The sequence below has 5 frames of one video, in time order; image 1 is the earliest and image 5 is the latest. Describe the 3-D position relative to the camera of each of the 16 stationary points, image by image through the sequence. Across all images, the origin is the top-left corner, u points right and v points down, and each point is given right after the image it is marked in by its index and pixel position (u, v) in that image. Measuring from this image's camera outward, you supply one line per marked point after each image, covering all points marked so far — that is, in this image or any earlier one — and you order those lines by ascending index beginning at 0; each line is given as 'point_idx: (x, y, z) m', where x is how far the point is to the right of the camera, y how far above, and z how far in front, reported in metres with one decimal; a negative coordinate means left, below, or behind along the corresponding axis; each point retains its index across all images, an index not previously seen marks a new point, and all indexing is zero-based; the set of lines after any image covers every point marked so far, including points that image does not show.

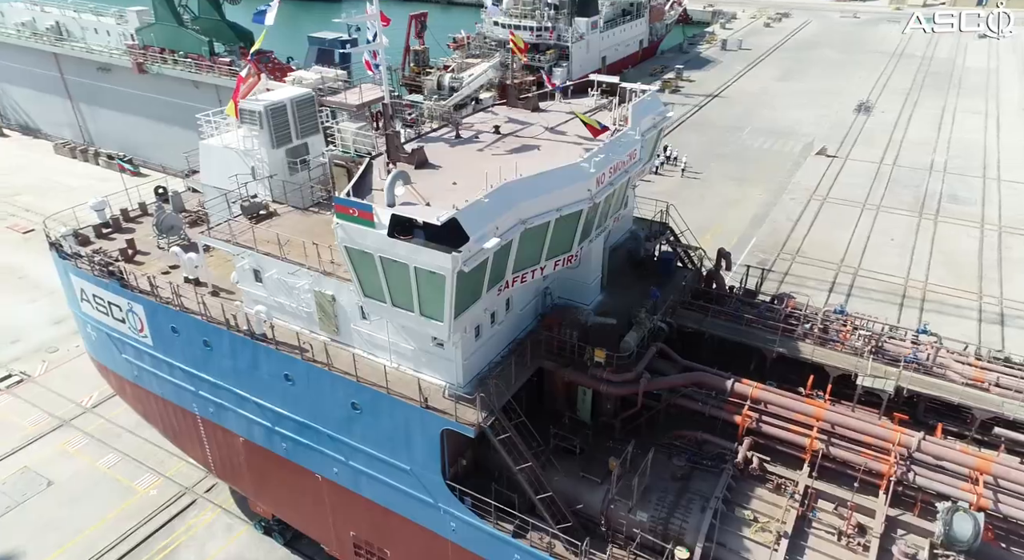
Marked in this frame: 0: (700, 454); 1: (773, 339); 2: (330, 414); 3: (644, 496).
0: (+3.9, -3.6, +14.5) m
1: (+5.9, -1.3, +15.8) m
2: (-4.1, -3.0, +15.7) m
3: (+2.6, -4.2, +13.8) m
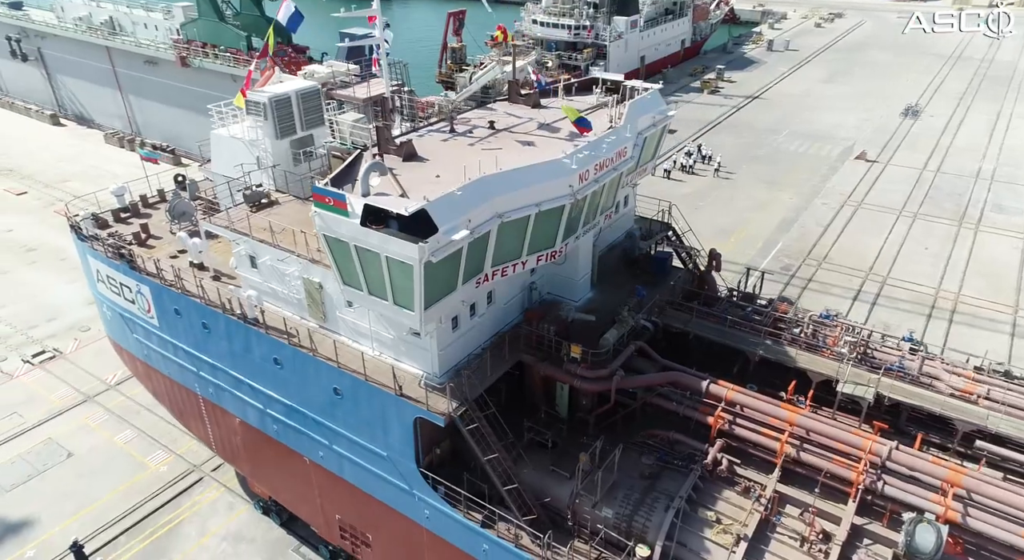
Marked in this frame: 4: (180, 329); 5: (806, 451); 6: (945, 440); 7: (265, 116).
0: (+3.3, -3.6, +14.5) m
1: (+5.5, -1.4, +15.6) m
2: (-4.6, -2.7, +16.2) m
3: (+1.9, -4.2, +13.8) m
4: (-8.8, -1.3, +18.6) m
5: (+5.6, -3.3, +13.4) m
6: (+8.5, -3.2, +13.9) m
7: (-6.6, +4.4, +18.7) m
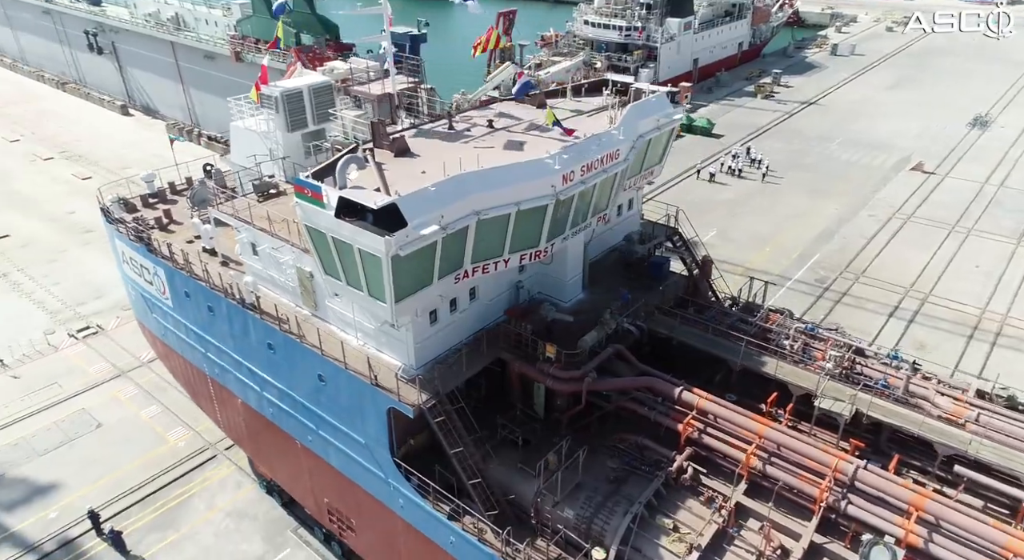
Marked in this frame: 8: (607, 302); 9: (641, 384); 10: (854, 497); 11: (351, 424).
0: (+2.6, -3.6, +14.3) m
1: (+5.0, -1.5, +15.3) m
2: (-5.0, -2.5, +16.7) m
3: (+1.2, -4.2, +13.8) m
4: (-9.0, -0.9, +19.5) m
5: (+4.8, -3.4, +13.1) m
6: (+7.8, -3.5, +13.4) m
7: (-6.5, +4.7, +19.4) m
8: (+2.3, -0.5, +17.2) m
9: (+2.6, -2.1, +14.4) m
10: (+5.9, -3.8, +12.3) m
11: (-3.6, -3.3, +15.9) m
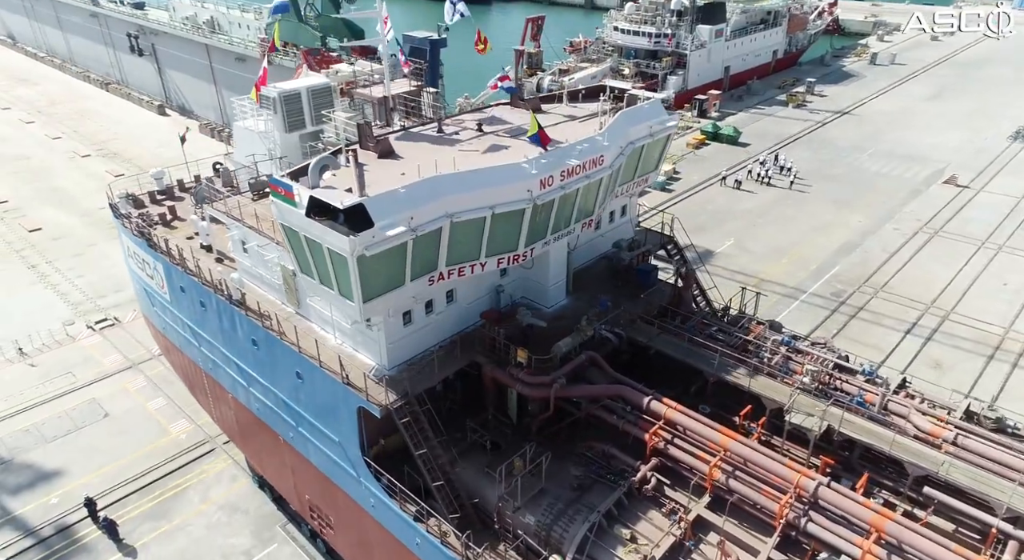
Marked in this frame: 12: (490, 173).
0: (+1.9, -3.8, +14.2) m
1: (+4.4, -1.8, +15.0) m
2: (-5.5, -2.4, +17.0) m
3: (+0.5, -4.3, +13.7) m
4: (-9.3, -0.7, +20.0) m
5: (+4.1, -3.6, +12.9) m
6: (+7.0, -3.7, +13.0) m
7: (-6.7, +4.8, +19.7) m
8: (+1.8, -0.7, +17.1) m
9: (+2.0, -2.3, +14.2) m
10: (+5.1, -4.0, +12.0) m
11: (-4.2, -3.2, +16.1) m
12: (-0.4, +2.2, +14.5) m
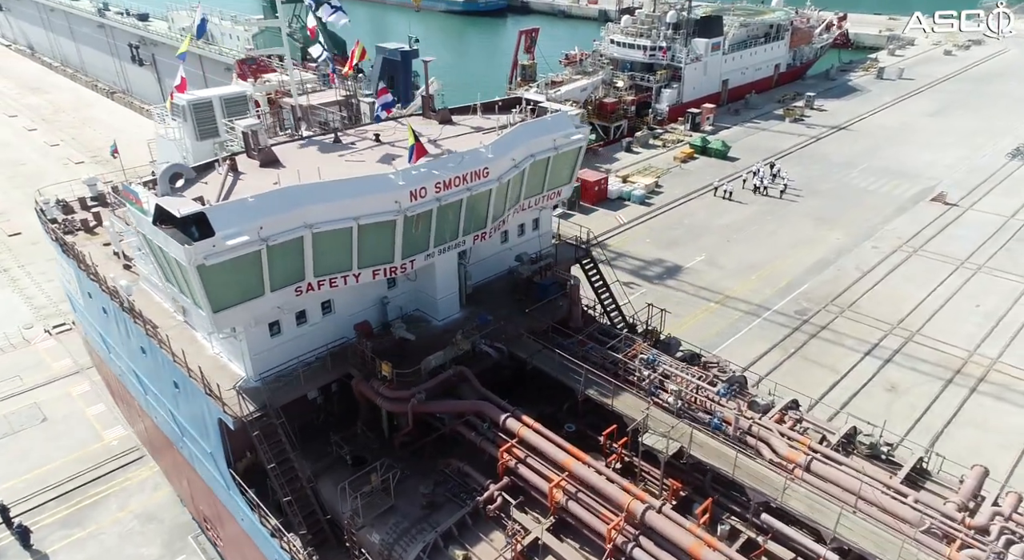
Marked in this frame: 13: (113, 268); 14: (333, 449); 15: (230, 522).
0: (-1.0, -4.0, +13.8) m
1: (+1.6, -2.1, +14.6) m
2: (-8.3, -2.6, +16.8) m
3: (-2.4, -4.5, +13.4) m
4: (-11.9, -0.9, +20.0) m
5: (+1.1, -3.9, +12.4) m
6: (+4.1, -4.1, +12.4) m
7: (-9.2, +4.5, +19.8) m
8: (-0.9, -1.0, +16.7) m
9: (-0.9, -2.5, +13.8) m
10: (+2.1, -4.3, +11.4) m
11: (-7.0, -3.4, +15.9) m
12: (-3.2, +2.0, +14.2) m
13: (-10.9, +0.3, +19.3) m
14: (-3.8, -3.6, +15.1) m
15: (-6.7, -5.7, +16.7) m
